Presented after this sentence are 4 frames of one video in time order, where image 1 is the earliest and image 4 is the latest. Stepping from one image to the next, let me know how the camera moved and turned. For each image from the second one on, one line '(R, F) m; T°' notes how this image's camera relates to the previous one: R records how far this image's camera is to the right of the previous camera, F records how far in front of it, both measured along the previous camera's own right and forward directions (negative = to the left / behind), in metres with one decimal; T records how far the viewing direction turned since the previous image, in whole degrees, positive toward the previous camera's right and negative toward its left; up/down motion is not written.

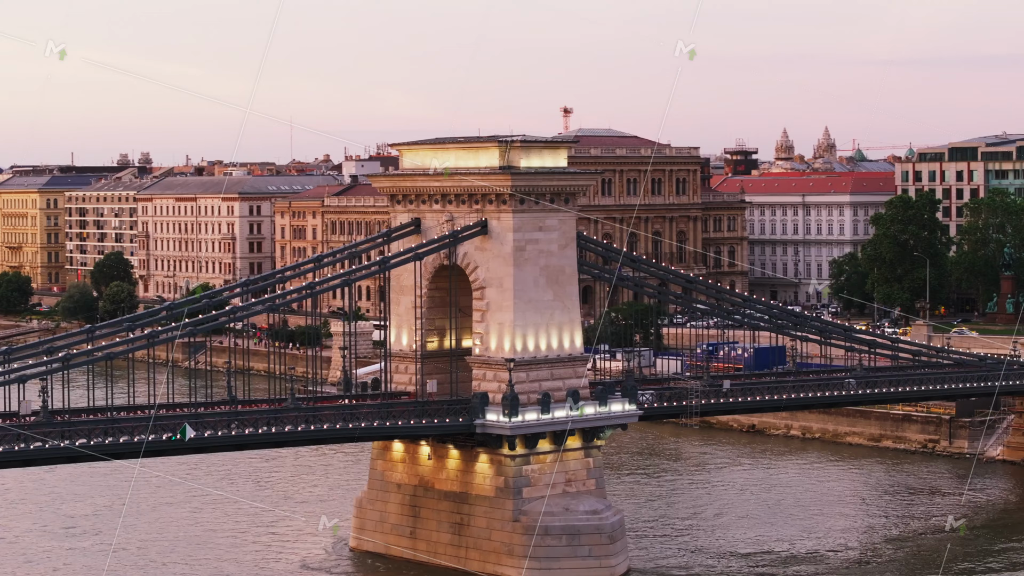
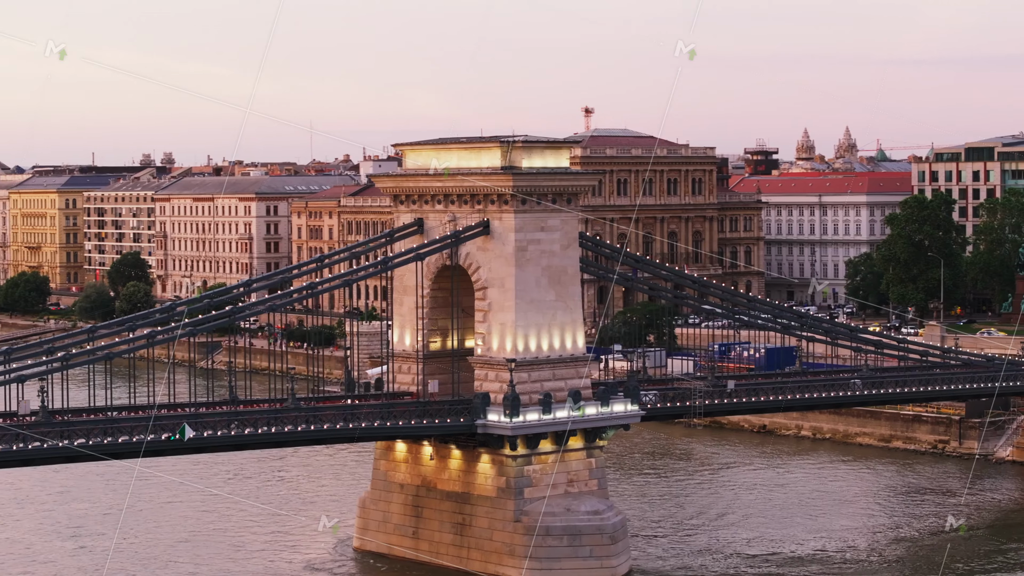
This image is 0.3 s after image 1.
(+0.4, 0.0) m; -1°
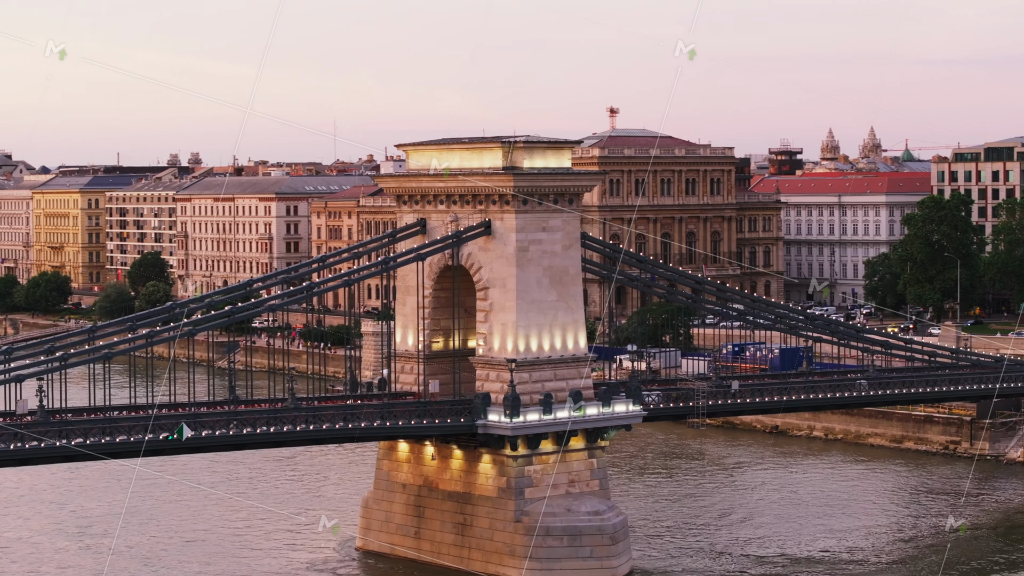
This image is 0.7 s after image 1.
(+0.5, 0.0) m; -1°
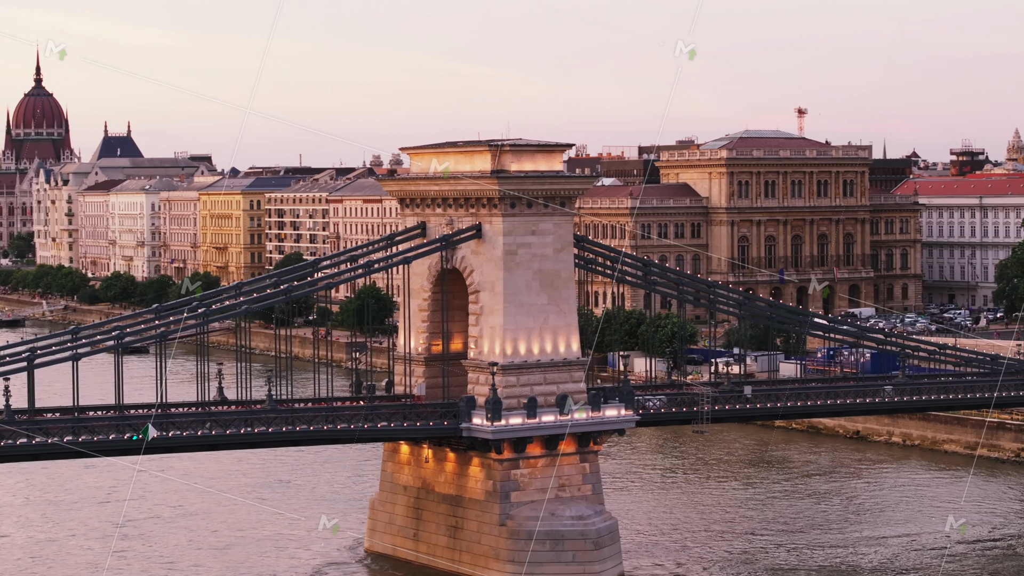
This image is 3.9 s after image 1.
(+4.2, +0.2) m; -5°
